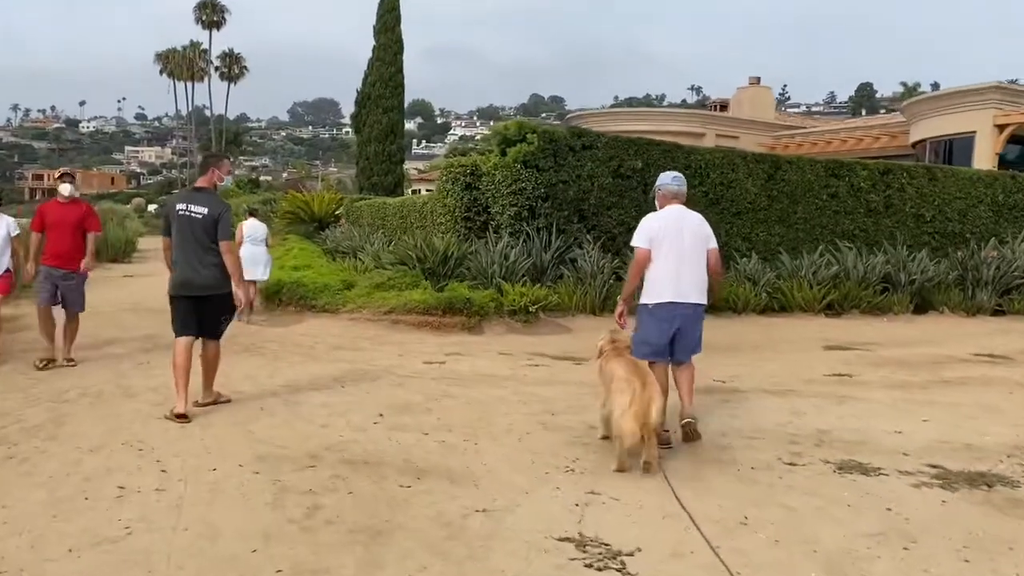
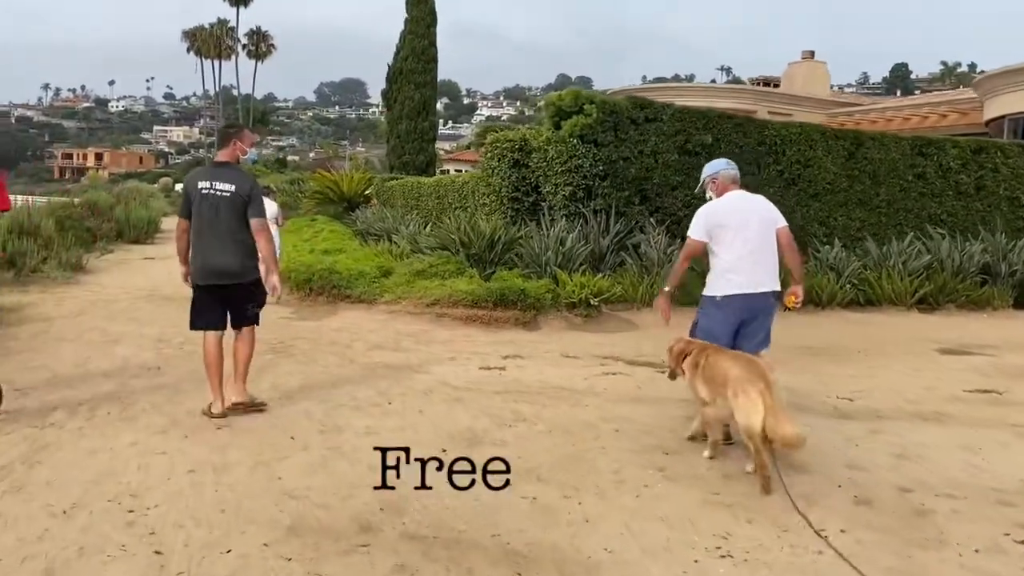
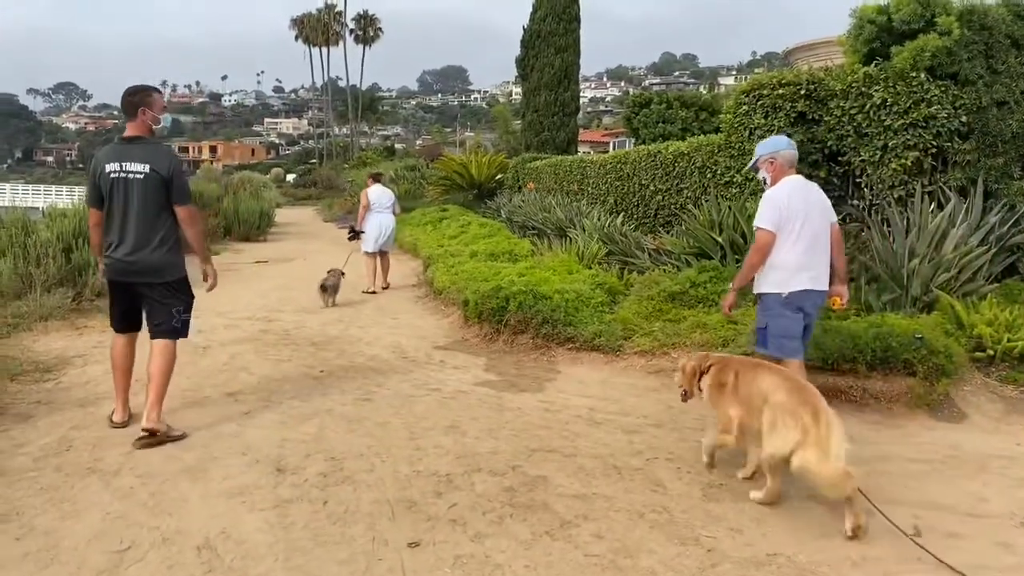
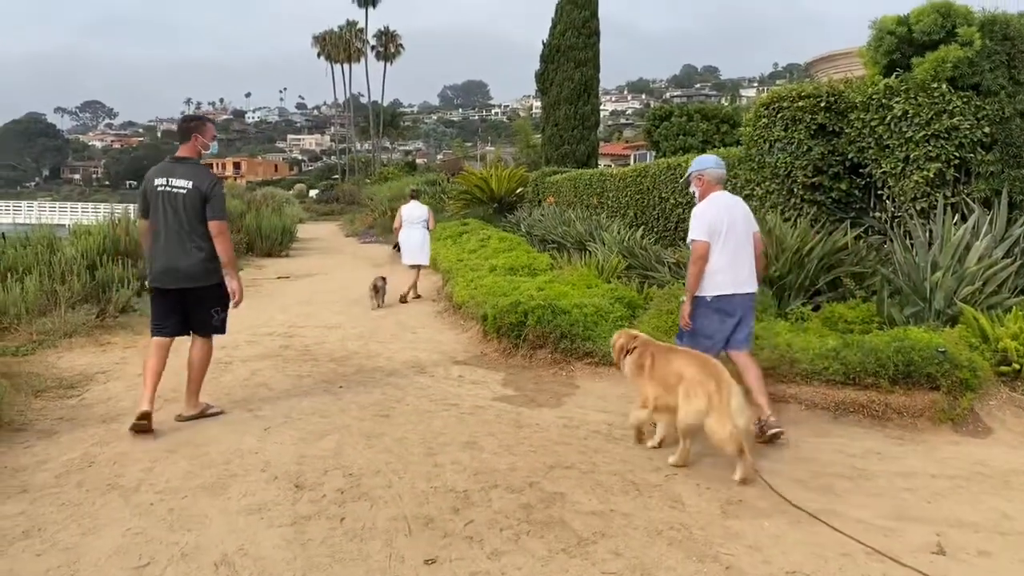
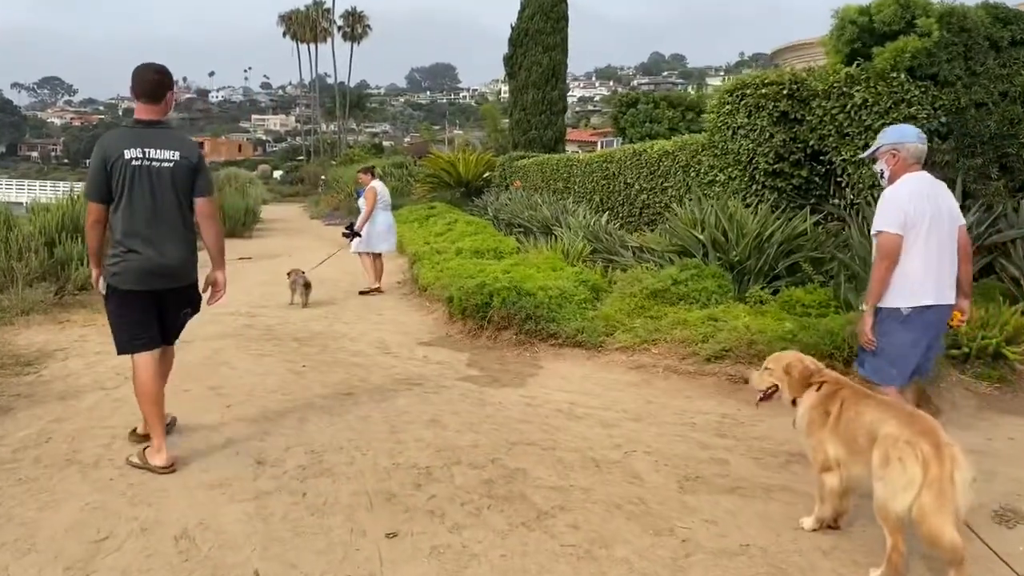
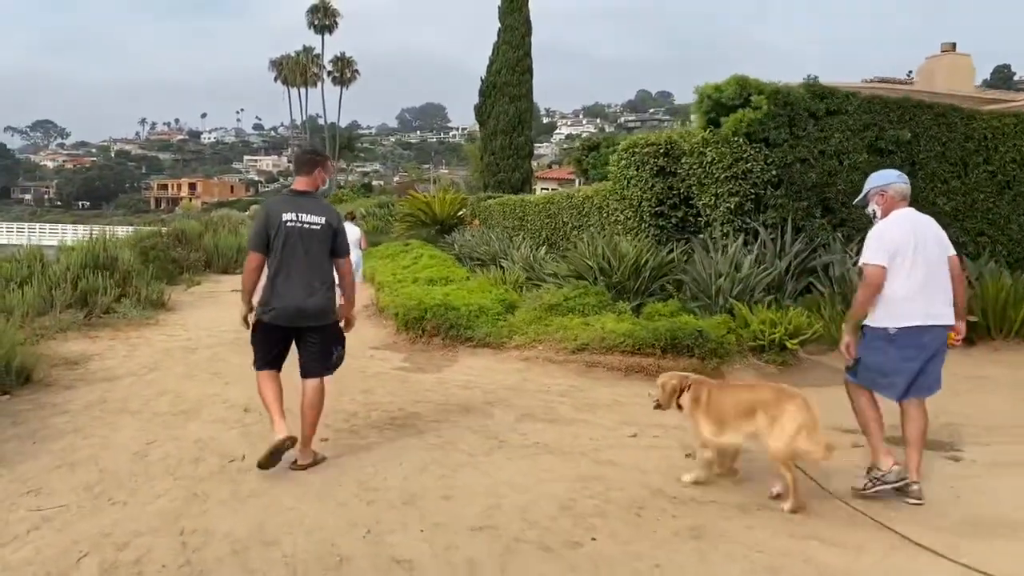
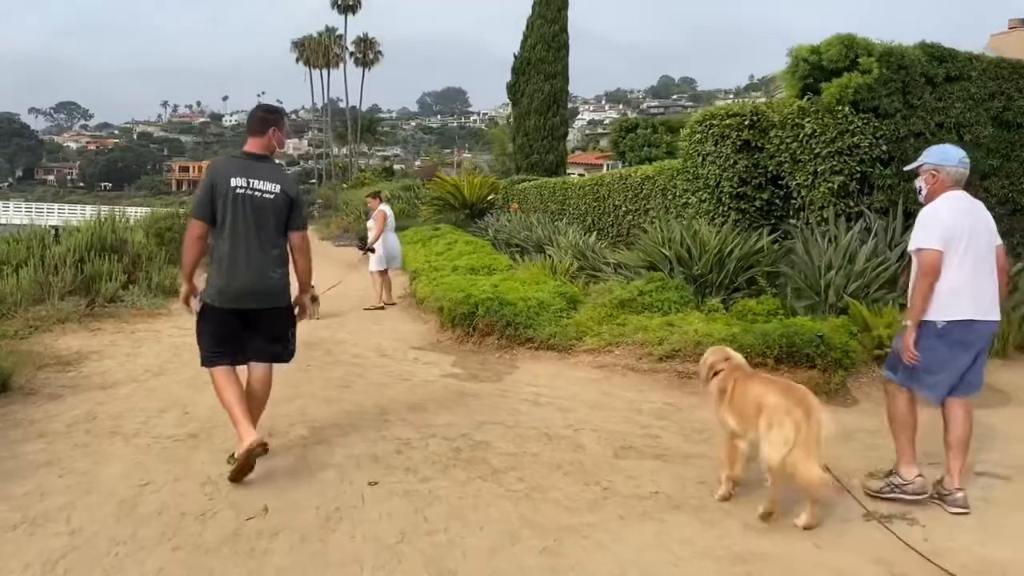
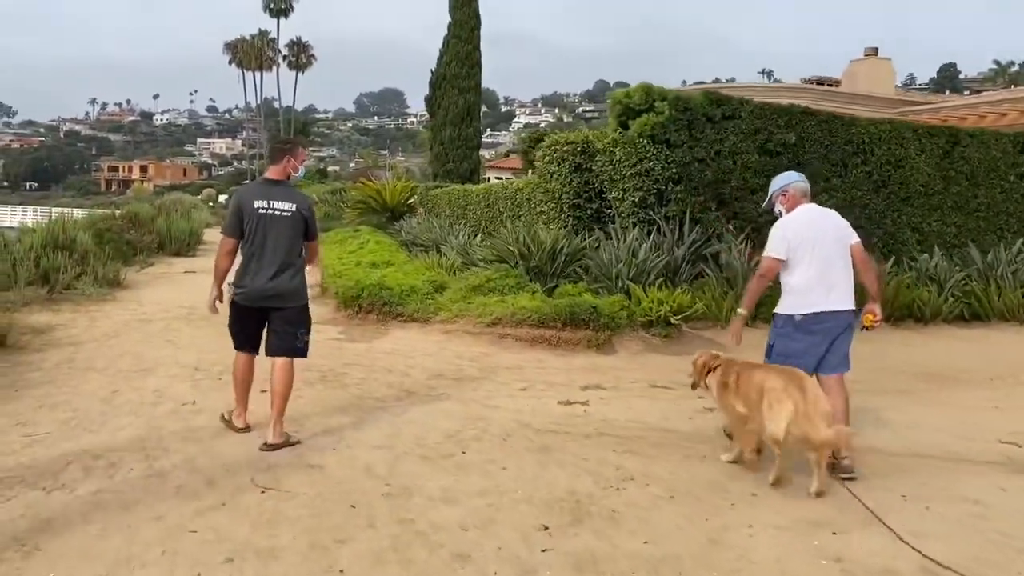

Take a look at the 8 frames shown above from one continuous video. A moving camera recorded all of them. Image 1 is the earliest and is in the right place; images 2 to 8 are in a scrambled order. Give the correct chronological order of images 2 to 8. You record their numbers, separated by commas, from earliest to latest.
2, 8, 6, 7, 5, 3, 4
